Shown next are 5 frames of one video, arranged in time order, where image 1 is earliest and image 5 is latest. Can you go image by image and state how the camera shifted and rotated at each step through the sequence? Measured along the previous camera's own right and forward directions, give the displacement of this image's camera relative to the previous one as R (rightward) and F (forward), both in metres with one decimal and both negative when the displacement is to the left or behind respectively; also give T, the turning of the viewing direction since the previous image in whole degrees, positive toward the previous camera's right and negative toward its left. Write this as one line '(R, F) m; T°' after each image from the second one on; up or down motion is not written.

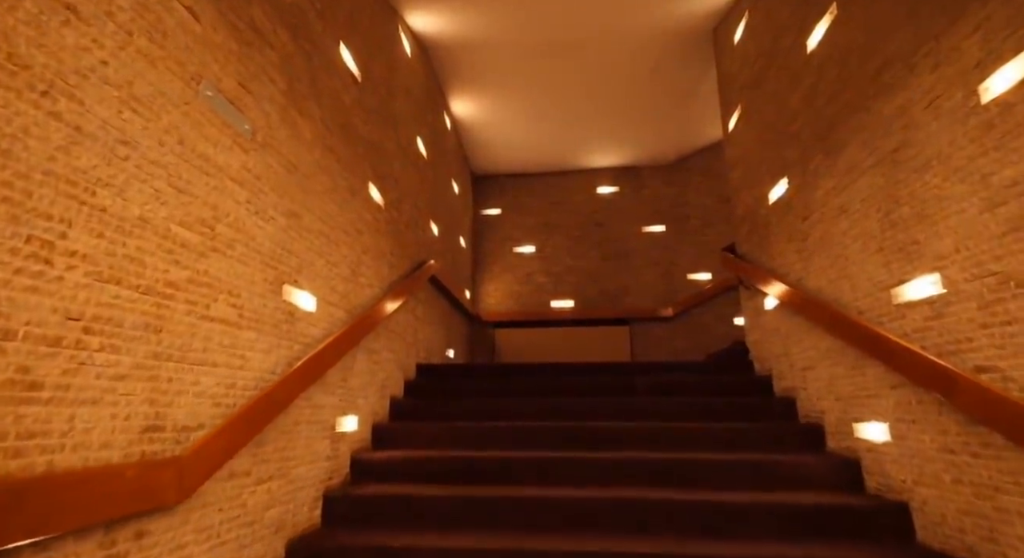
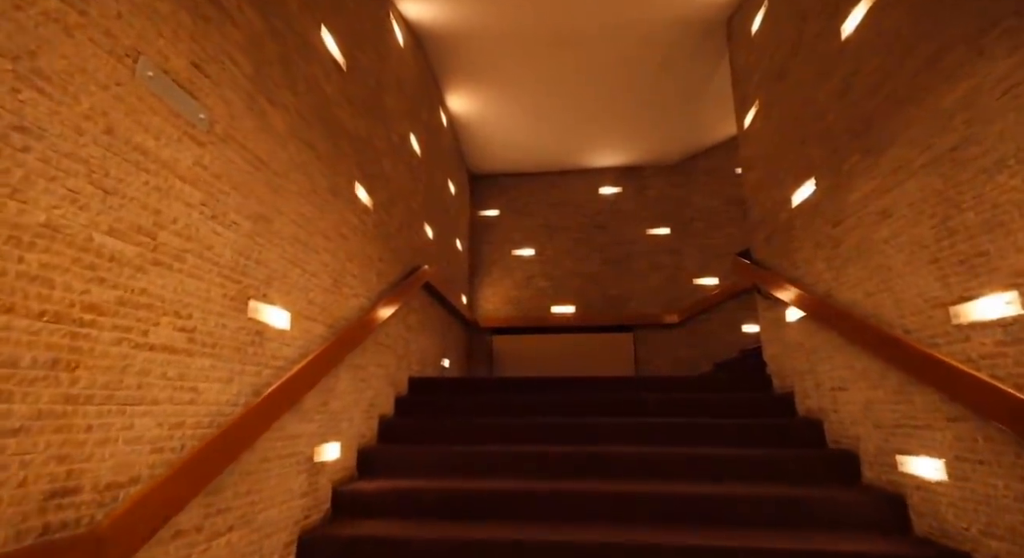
(0.0, +0.3) m; 0°
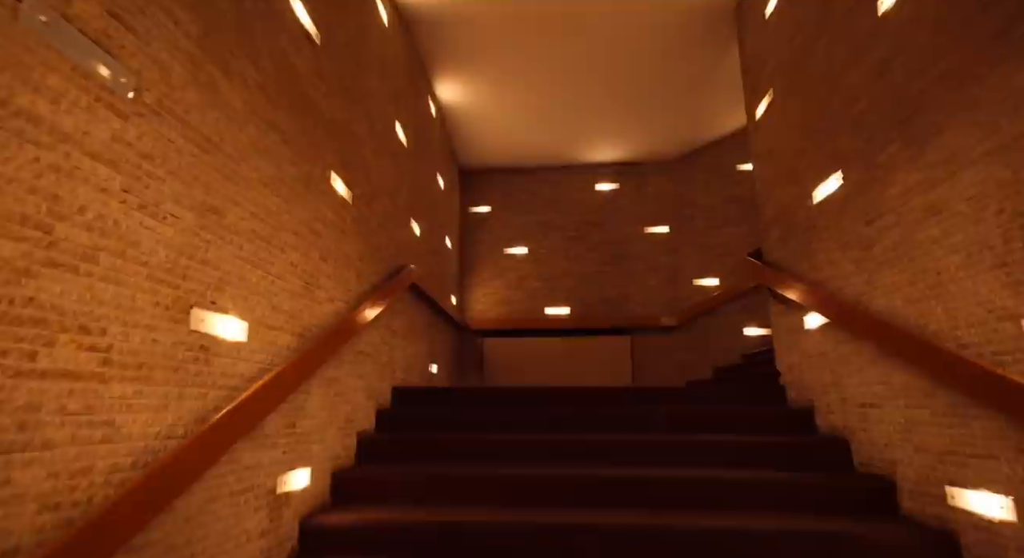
(0.0, +0.3) m; +1°
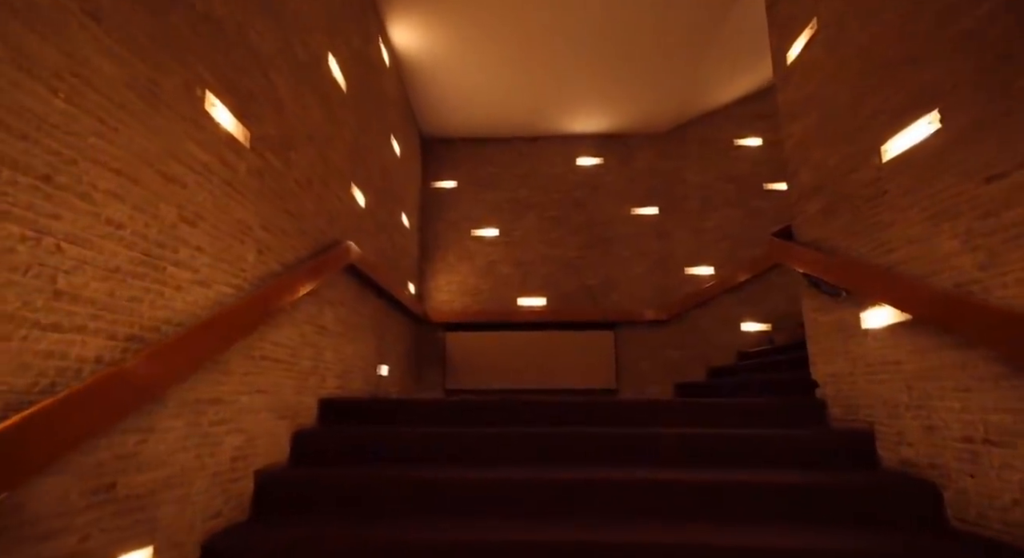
(0.0, +0.8) m; +3°
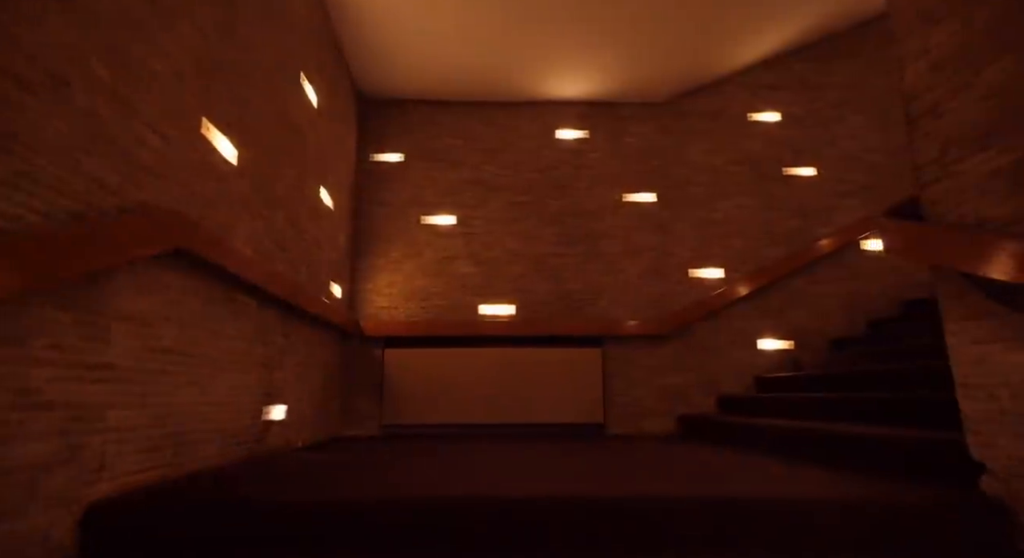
(+0.1, +1.3) m; +4°
